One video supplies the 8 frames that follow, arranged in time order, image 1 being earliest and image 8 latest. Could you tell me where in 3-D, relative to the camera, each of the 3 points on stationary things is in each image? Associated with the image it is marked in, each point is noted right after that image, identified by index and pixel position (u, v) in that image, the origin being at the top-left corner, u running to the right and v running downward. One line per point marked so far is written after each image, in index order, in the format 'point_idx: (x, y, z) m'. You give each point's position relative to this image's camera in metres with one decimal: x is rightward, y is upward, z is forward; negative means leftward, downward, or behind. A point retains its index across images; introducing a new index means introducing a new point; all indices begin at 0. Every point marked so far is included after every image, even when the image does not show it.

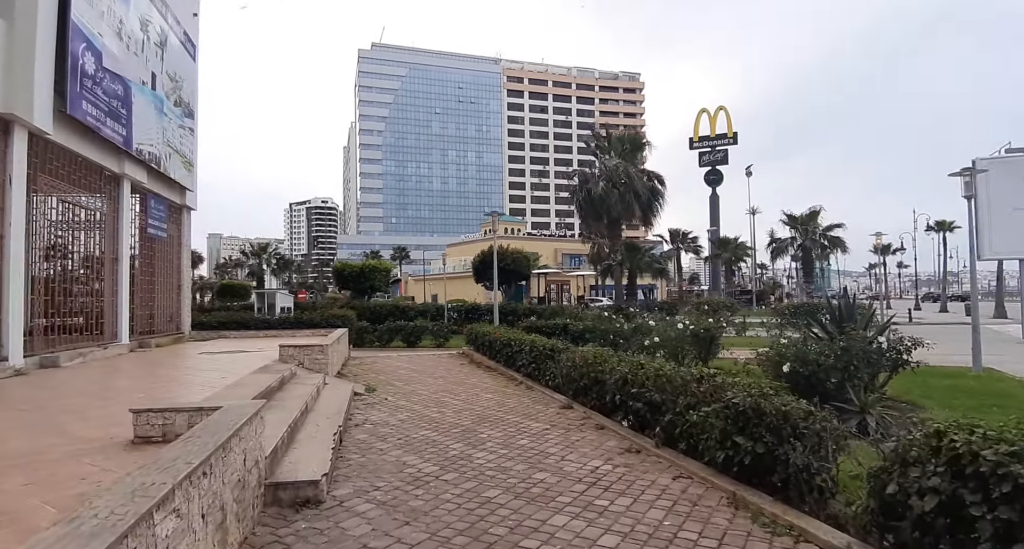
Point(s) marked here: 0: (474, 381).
0: (-0.7, -2.2, +11.4) m
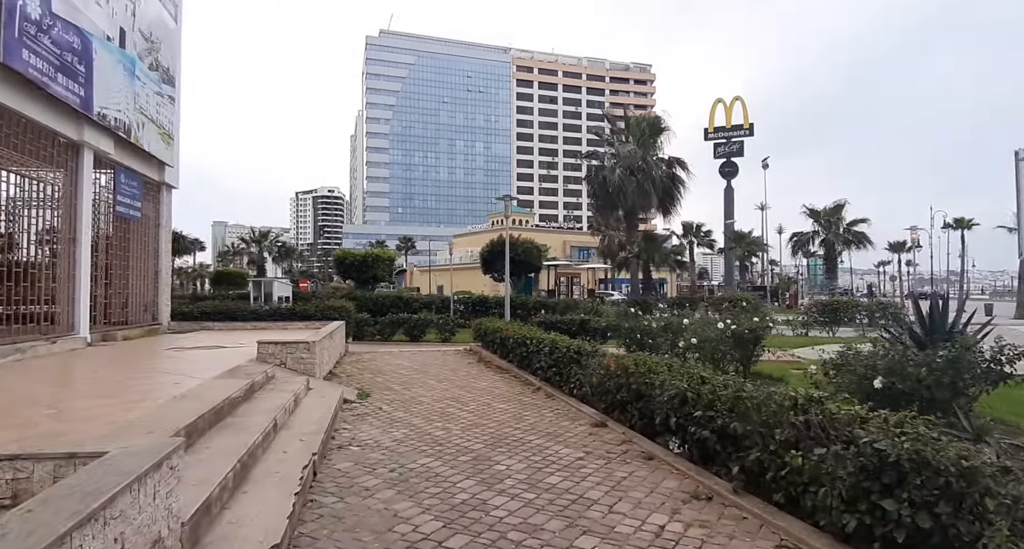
0: (-0.5, -1.9, +9.9) m
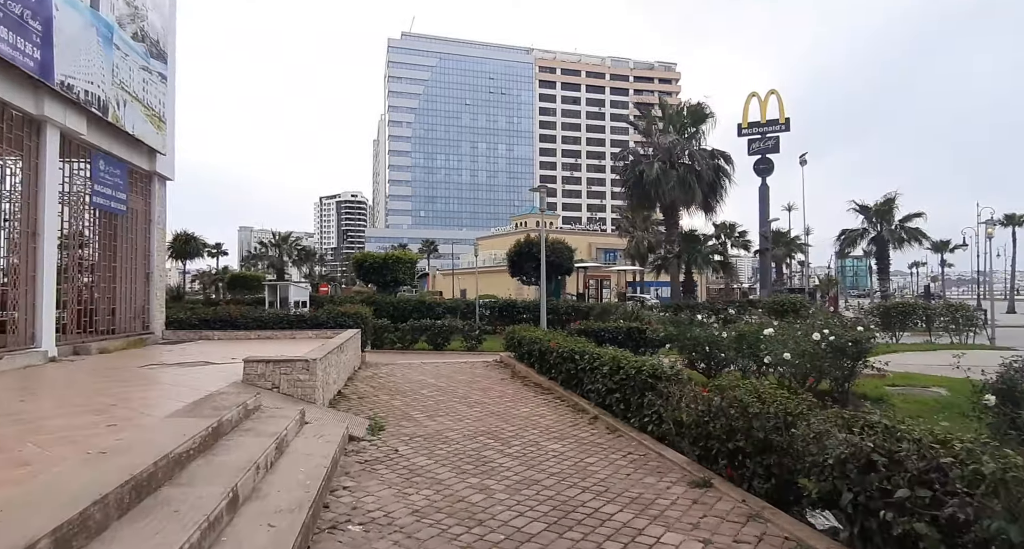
0: (+0.2, -1.9, +7.9) m
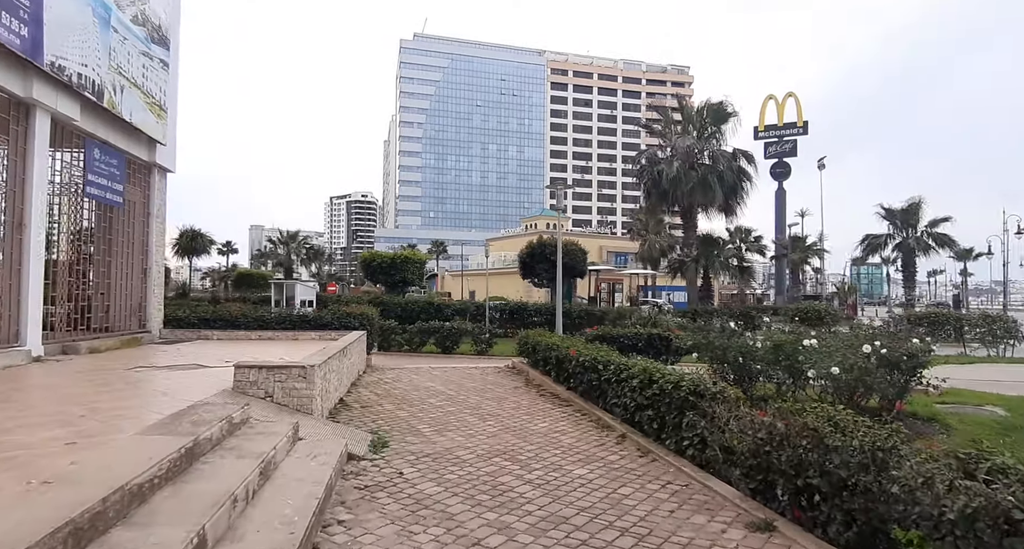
0: (+0.4, -2.0, +7.2) m
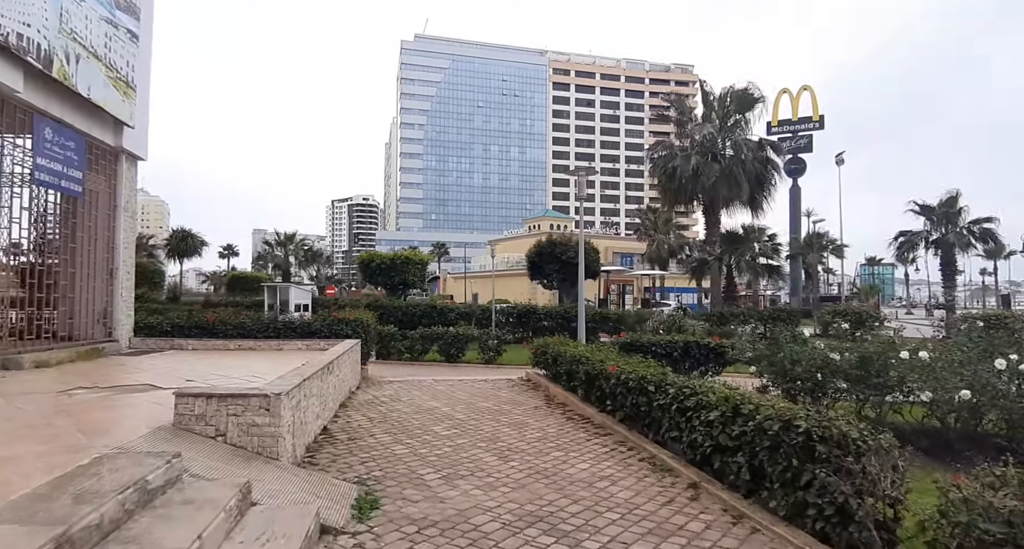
0: (+0.7, -1.9, +5.4) m
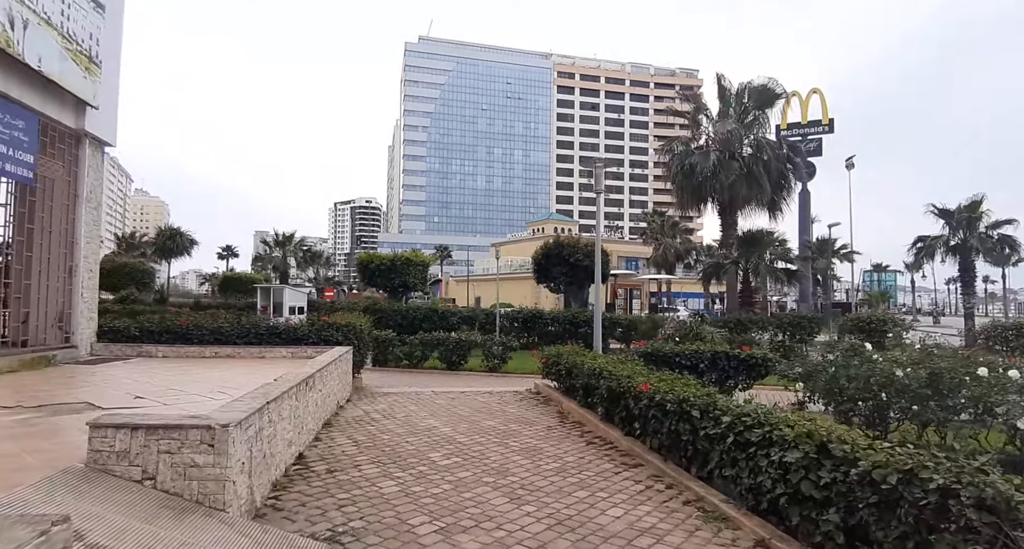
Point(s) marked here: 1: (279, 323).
0: (+0.8, -1.9, +4.3) m
1: (-4.5, -1.0, +11.1) m
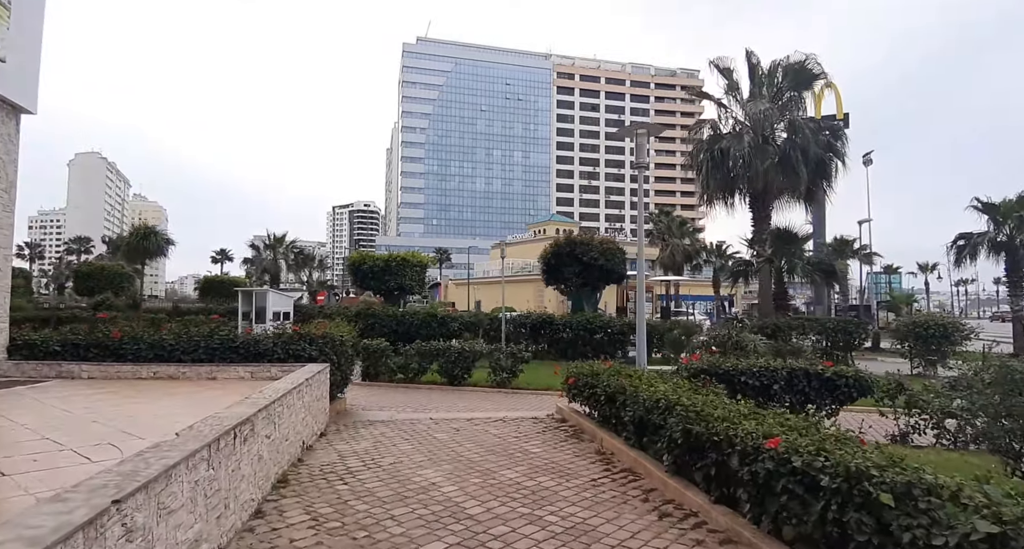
0: (+1.2, -1.8, +2.1) m
1: (-4.2, -1.0, +8.9) m
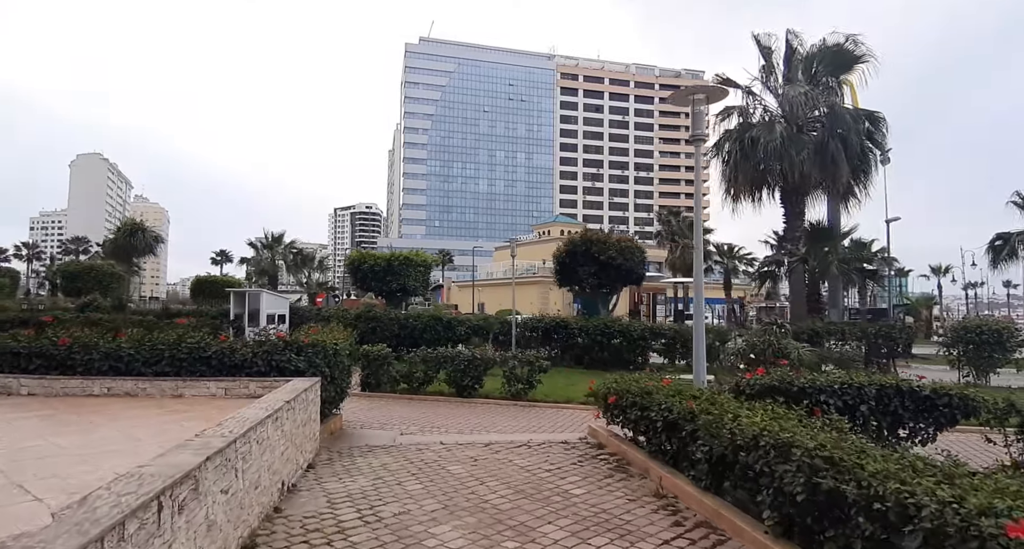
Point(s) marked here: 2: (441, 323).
0: (+1.5, -1.7, +0.6) m
1: (-3.9, -0.9, +7.4) m
2: (-2.2, -1.6, +18.1) m
